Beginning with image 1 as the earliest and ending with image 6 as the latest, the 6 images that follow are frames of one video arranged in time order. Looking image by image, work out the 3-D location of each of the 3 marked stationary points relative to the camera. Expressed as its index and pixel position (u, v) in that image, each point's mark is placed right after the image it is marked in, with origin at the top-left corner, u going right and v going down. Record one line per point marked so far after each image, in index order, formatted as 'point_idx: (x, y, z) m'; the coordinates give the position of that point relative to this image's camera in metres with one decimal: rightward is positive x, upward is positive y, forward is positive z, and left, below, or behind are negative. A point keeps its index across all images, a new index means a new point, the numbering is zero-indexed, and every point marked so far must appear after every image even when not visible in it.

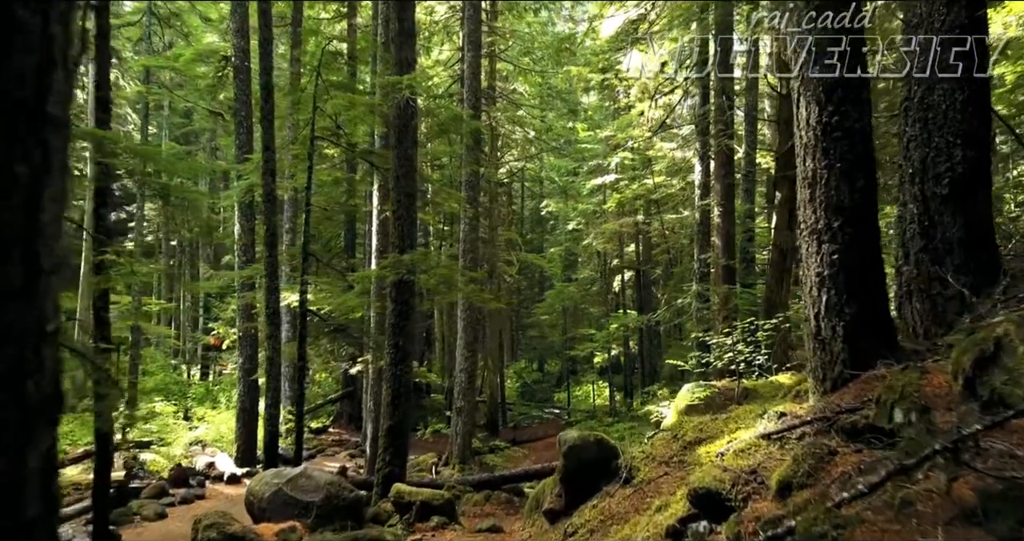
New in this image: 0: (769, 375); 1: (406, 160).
0: (+3.6, -1.4, +10.1) m
1: (-1.2, +1.2, +8.0) m
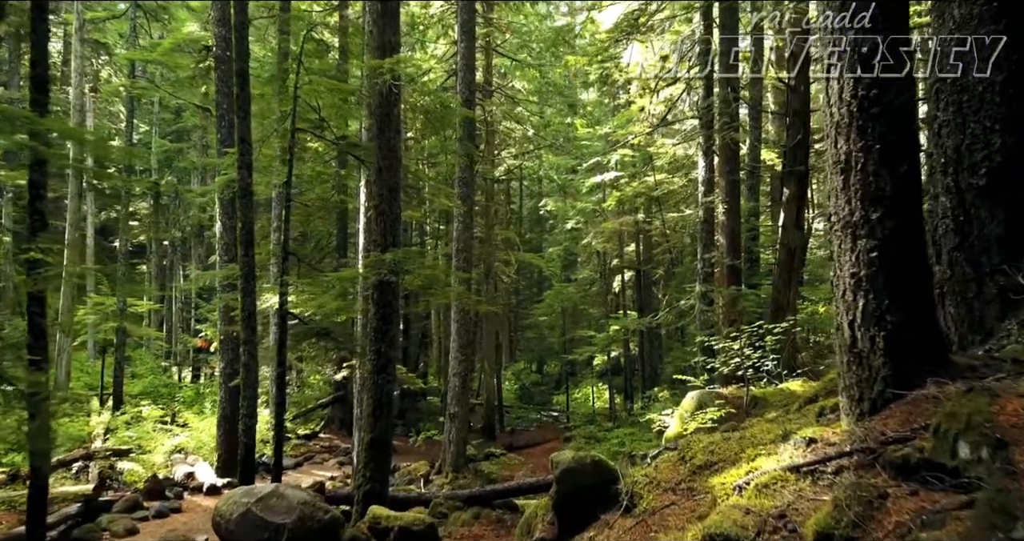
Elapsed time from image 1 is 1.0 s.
0: (+3.5, -1.4, +9.5) m
1: (-1.3, +1.2, +7.4) m
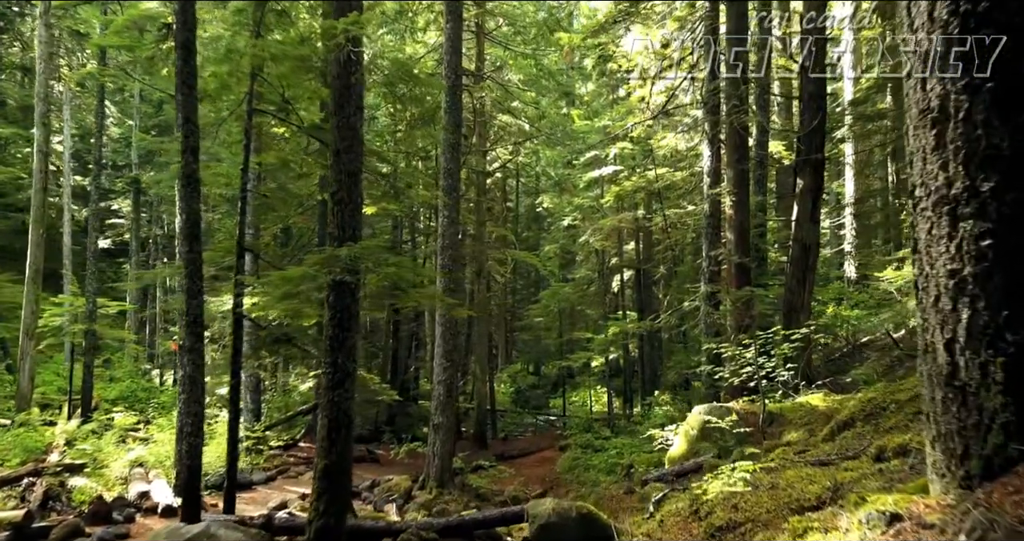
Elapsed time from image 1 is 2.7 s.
0: (+3.3, -1.4, +8.4) m
1: (-1.5, +1.2, +6.4) m
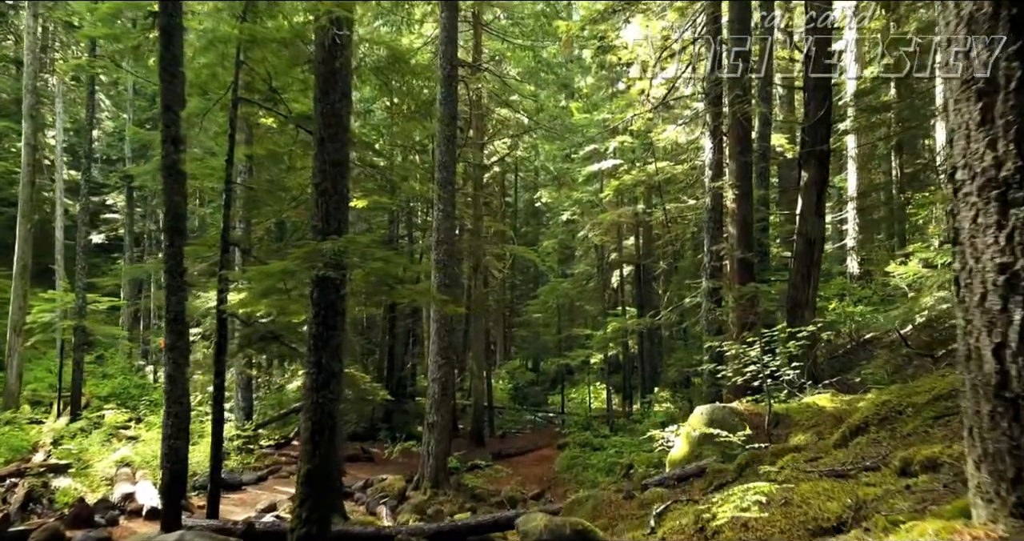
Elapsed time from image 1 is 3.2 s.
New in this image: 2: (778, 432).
0: (+3.2, -1.4, +8.2) m
1: (-1.5, +1.3, +6.1) m
2: (+2.5, -1.5, +6.8) m
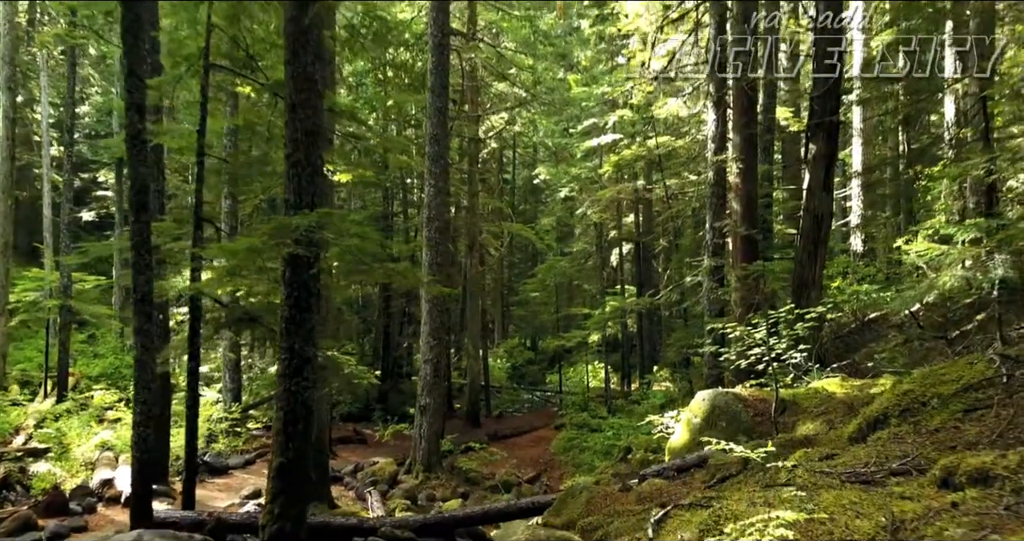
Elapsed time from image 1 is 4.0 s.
0: (+3.2, -1.1, +7.7) m
1: (-1.6, +1.5, +5.6) m
2: (+2.4, -1.3, +6.4) m
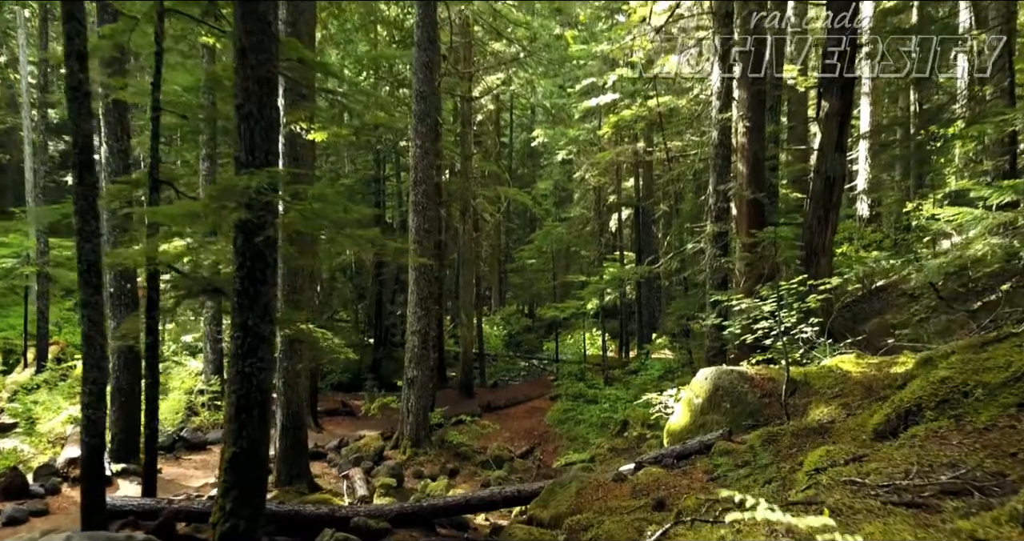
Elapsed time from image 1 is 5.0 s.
0: (+3.0, -0.8, +7.2) m
1: (-1.7, +1.7, +4.9) m
2: (+2.3, -1.1, +5.9) m
